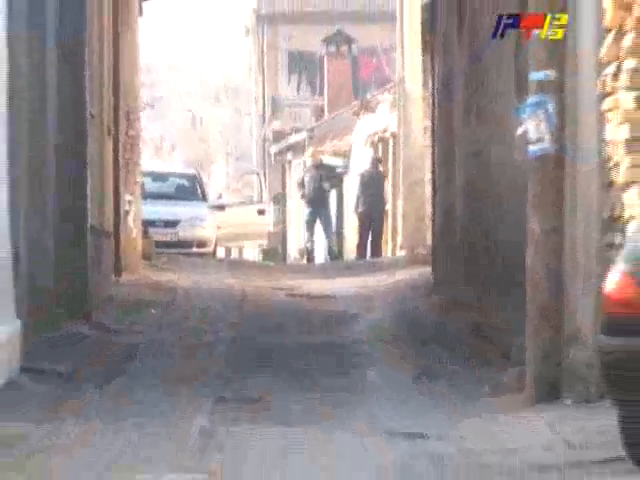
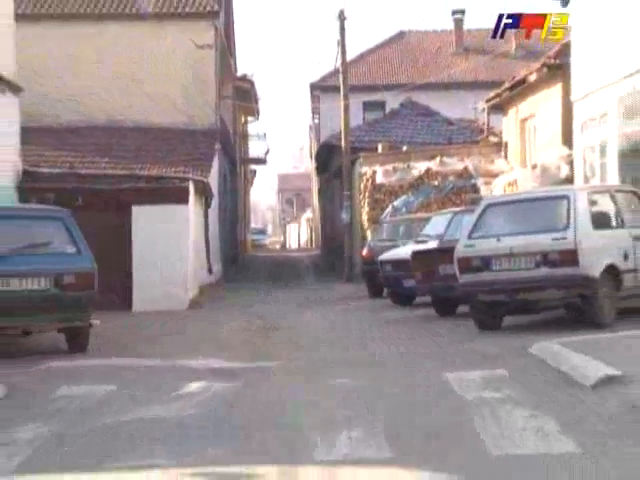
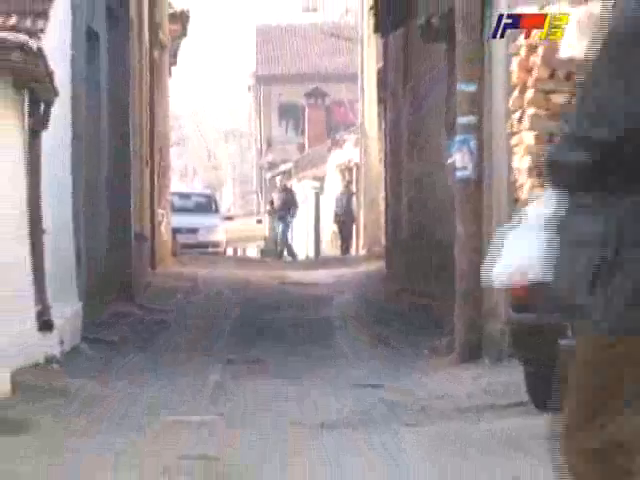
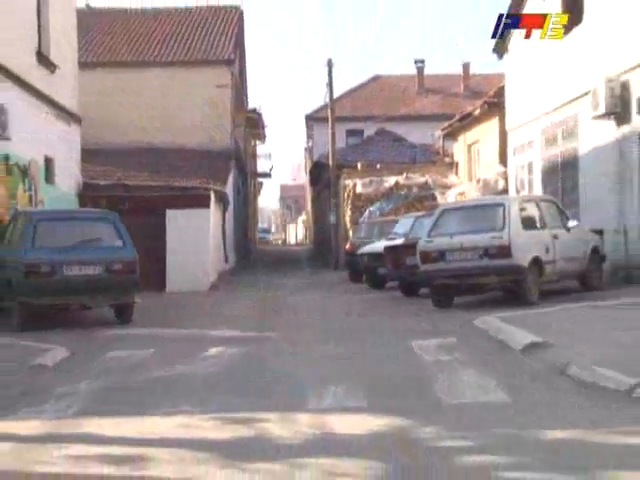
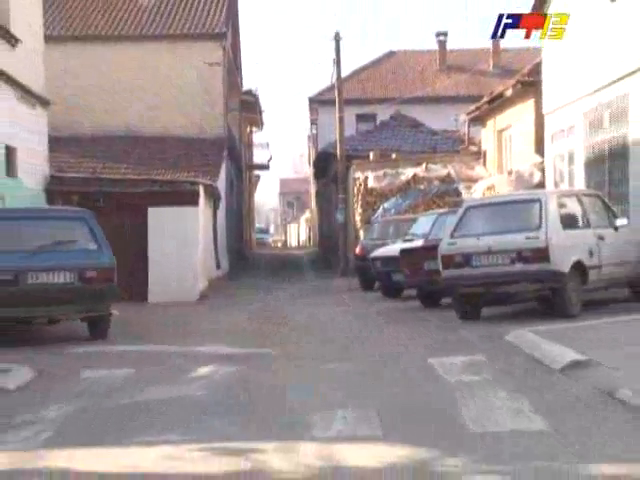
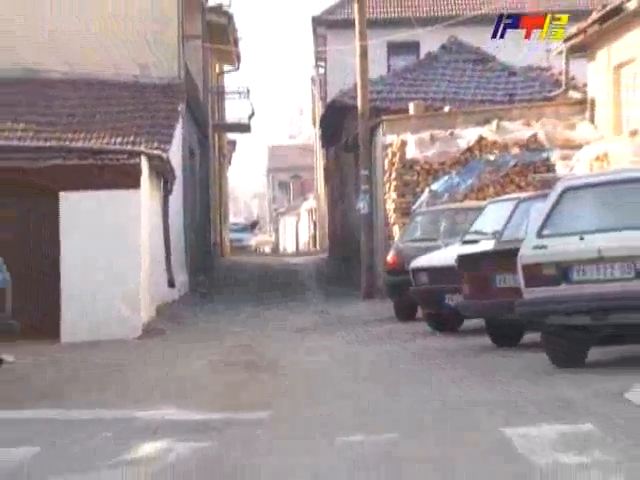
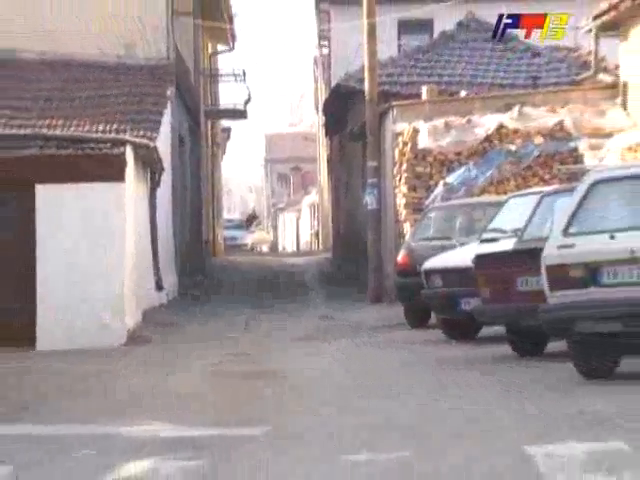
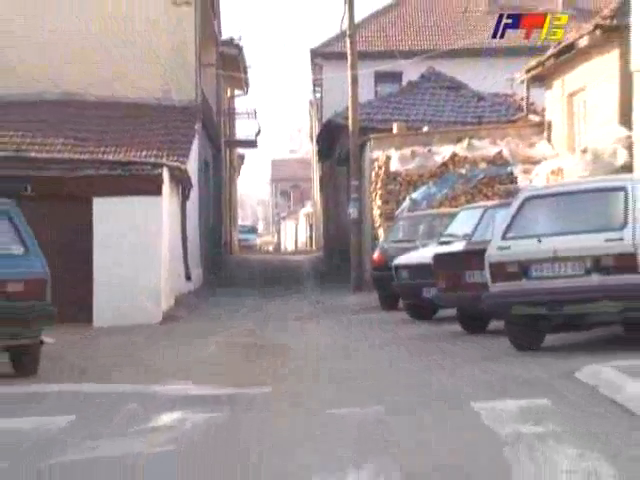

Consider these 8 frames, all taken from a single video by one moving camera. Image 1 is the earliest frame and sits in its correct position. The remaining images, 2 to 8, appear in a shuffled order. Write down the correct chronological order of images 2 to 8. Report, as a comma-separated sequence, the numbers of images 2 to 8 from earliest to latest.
3, 7, 6, 8, 2, 5, 4
